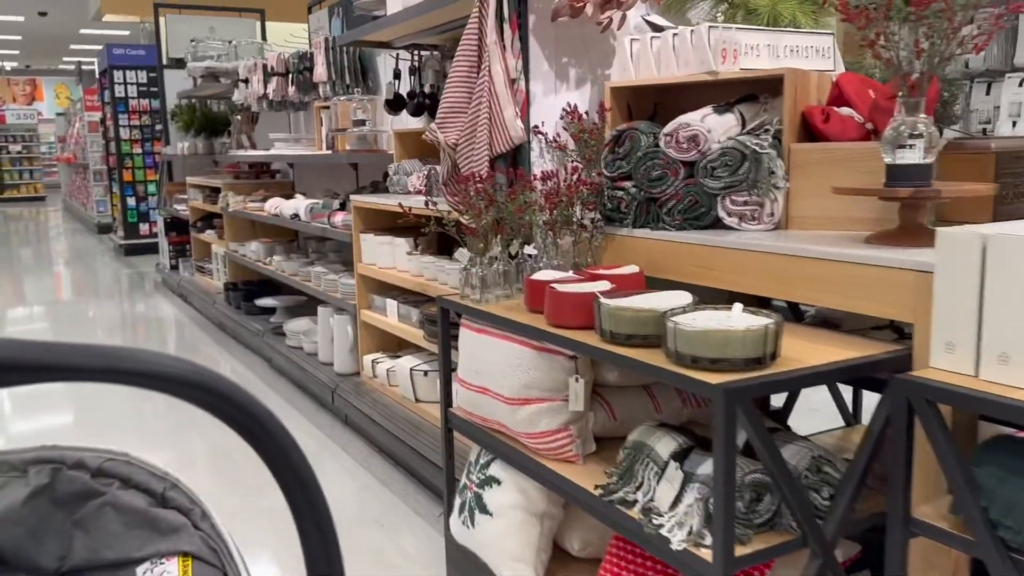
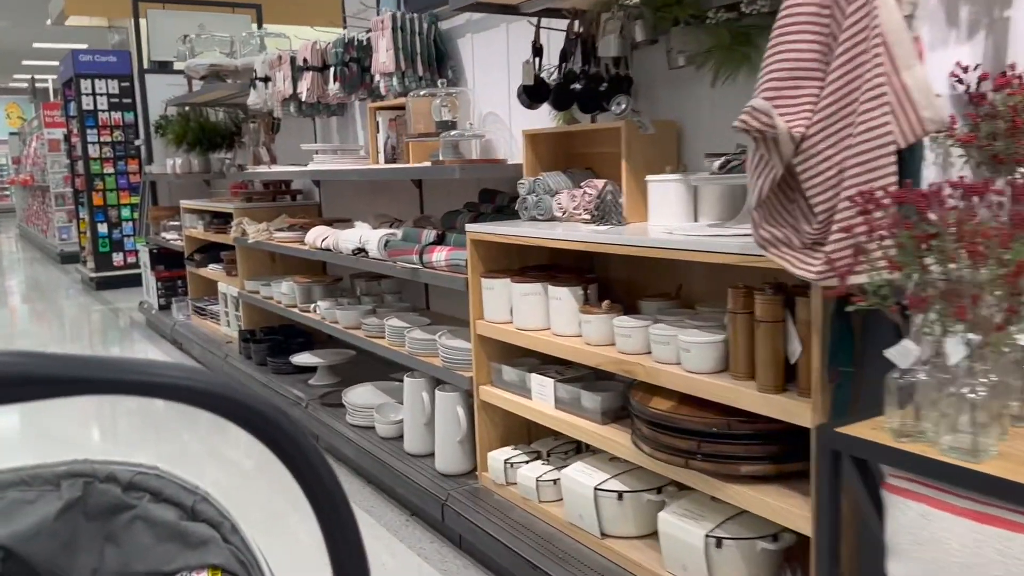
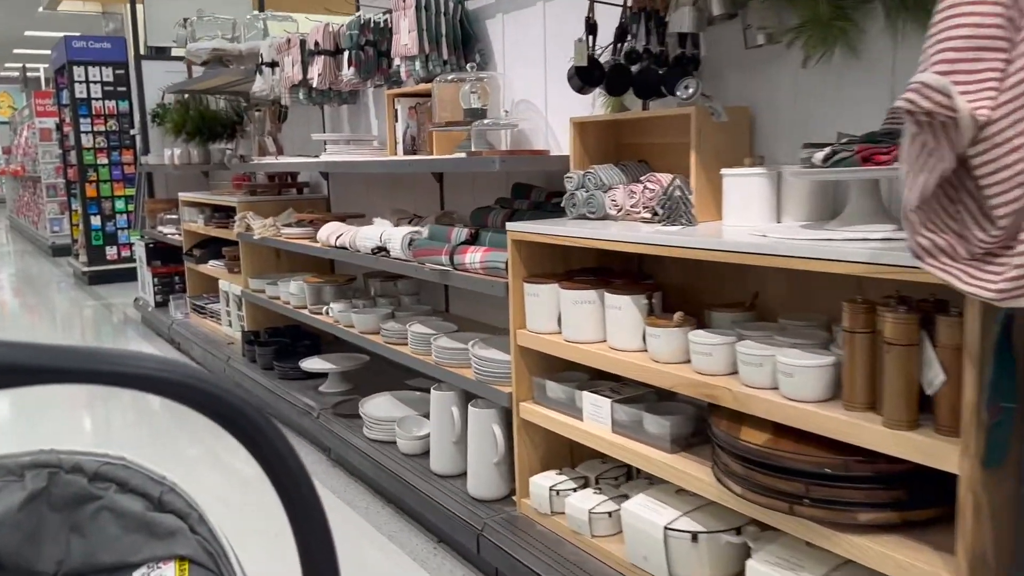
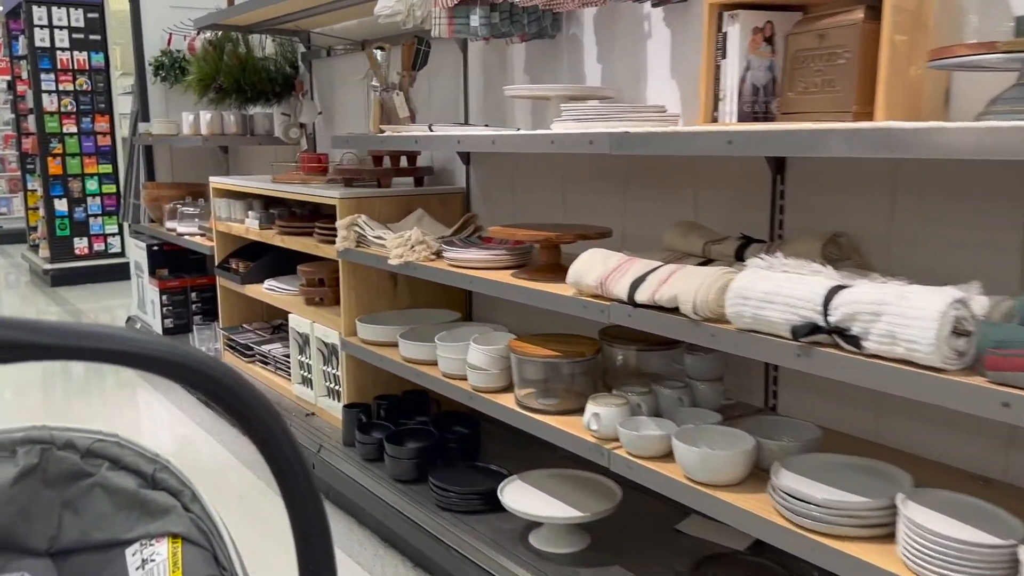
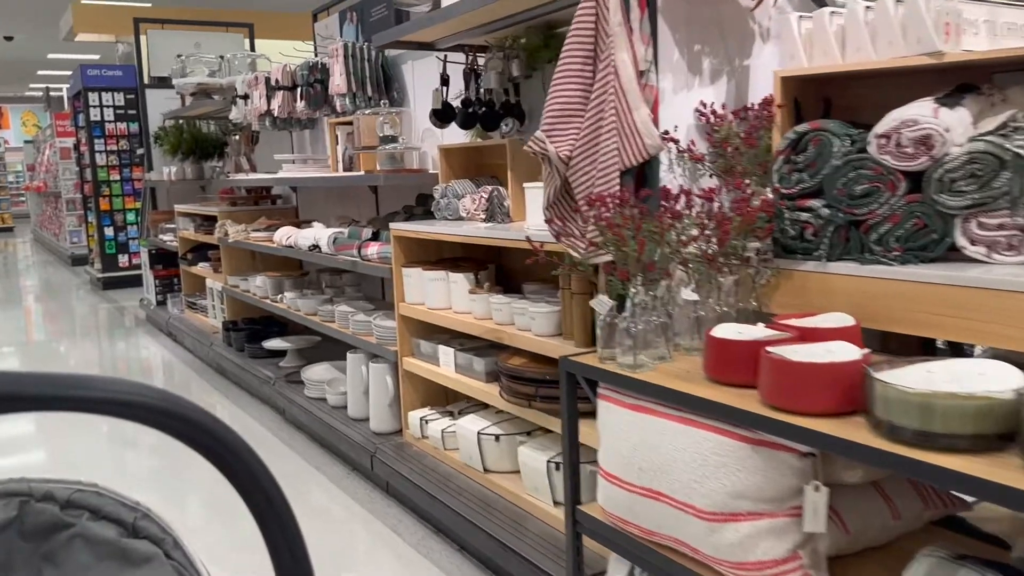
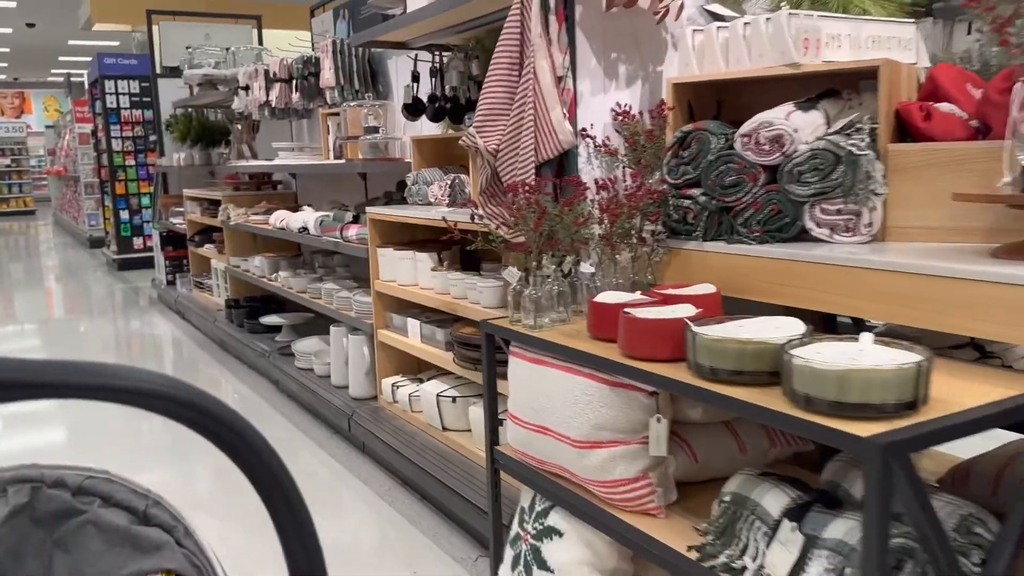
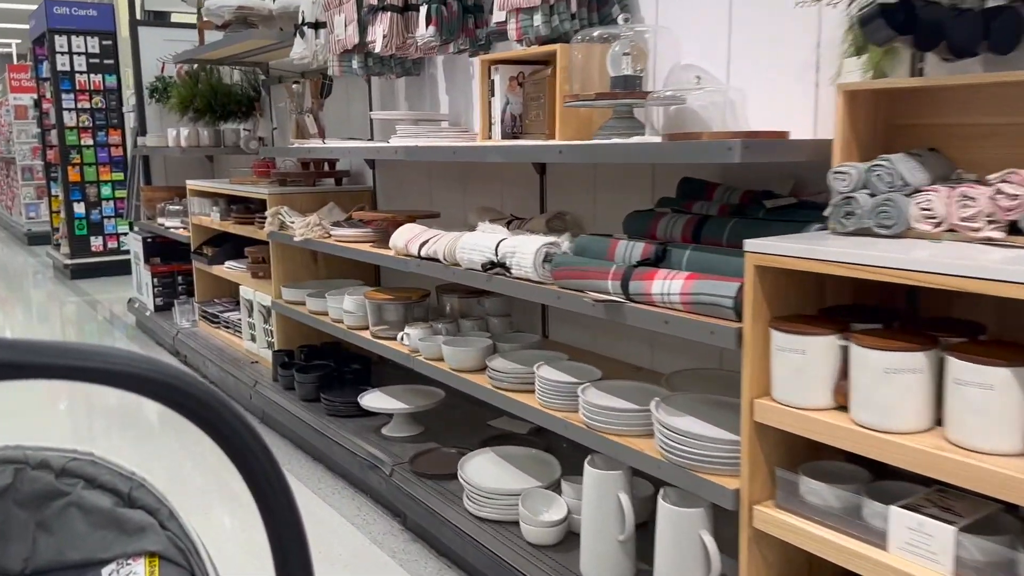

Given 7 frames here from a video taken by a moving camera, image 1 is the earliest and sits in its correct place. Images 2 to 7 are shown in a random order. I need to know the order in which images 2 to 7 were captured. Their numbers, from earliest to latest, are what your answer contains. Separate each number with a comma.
6, 5, 2, 3, 7, 4
